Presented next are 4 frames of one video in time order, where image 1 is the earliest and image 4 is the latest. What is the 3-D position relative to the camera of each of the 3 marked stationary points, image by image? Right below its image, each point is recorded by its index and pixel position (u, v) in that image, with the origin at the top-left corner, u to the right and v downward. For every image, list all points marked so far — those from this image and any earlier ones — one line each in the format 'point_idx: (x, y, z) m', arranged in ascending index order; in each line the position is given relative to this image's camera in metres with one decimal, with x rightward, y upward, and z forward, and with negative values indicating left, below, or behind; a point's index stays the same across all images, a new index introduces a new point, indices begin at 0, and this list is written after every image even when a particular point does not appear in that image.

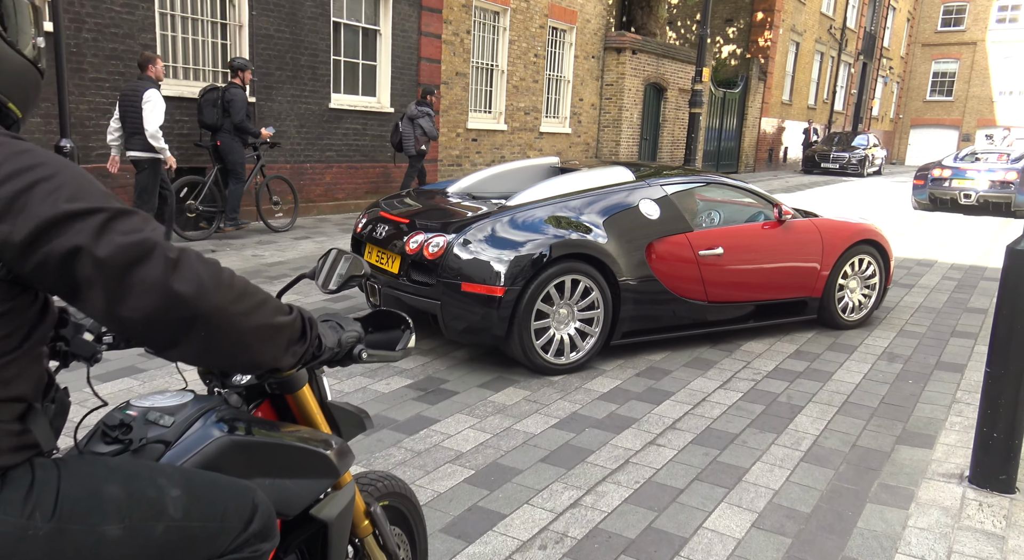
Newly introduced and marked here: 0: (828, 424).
0: (+1.8, -0.8, +4.5) m
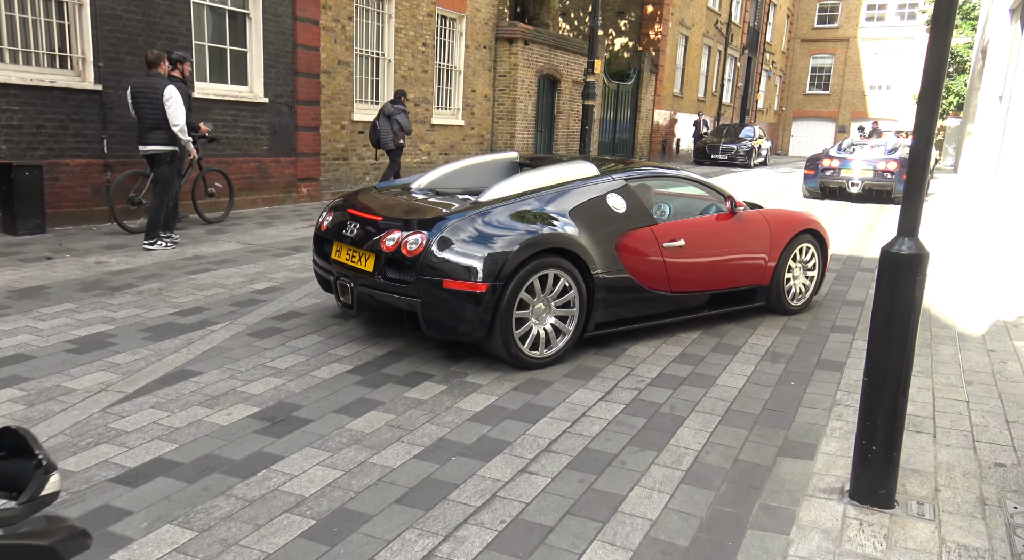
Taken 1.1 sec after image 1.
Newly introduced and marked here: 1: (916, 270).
0: (+1.1, -0.8, +4.3) m
1: (+1.7, 0.0, +3.4) m
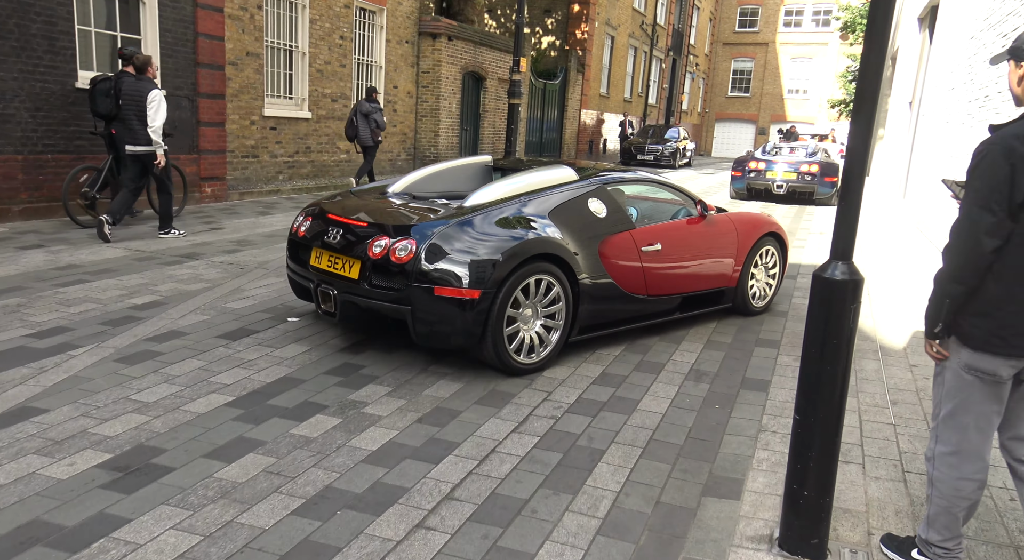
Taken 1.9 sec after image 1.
0: (+0.6, -0.9, +3.9) m
1: (+1.3, -0.1, +3.1) m
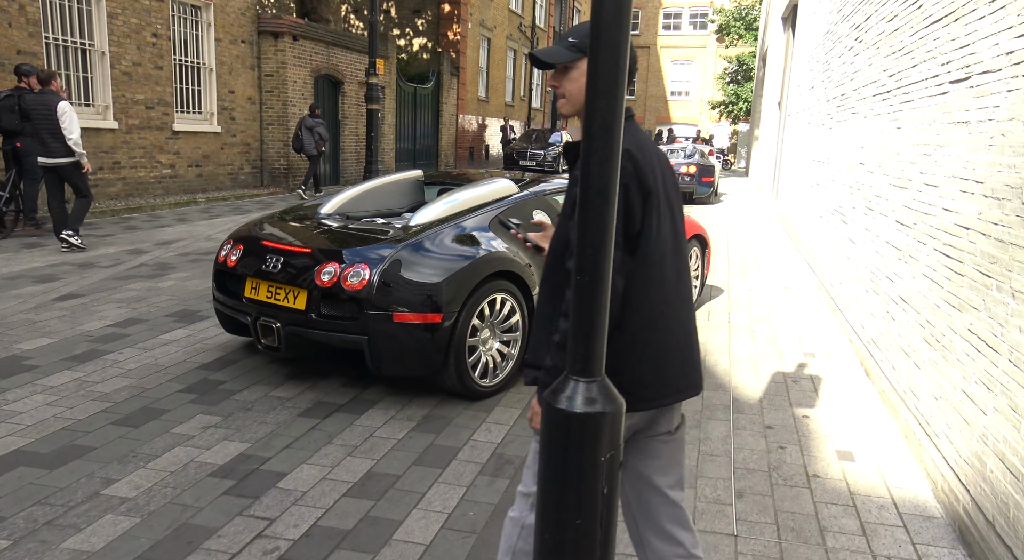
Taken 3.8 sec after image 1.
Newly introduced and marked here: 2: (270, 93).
0: (-0.6, -1.3, +2.5) m
1: (+0.2, -0.4, +1.8) m
2: (-5.1, +3.9, +16.8) m
